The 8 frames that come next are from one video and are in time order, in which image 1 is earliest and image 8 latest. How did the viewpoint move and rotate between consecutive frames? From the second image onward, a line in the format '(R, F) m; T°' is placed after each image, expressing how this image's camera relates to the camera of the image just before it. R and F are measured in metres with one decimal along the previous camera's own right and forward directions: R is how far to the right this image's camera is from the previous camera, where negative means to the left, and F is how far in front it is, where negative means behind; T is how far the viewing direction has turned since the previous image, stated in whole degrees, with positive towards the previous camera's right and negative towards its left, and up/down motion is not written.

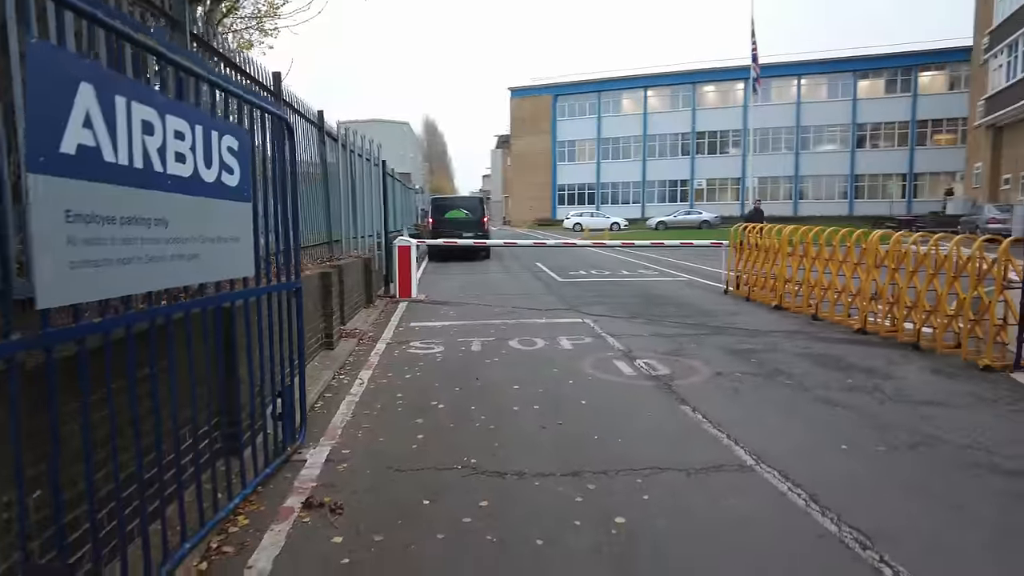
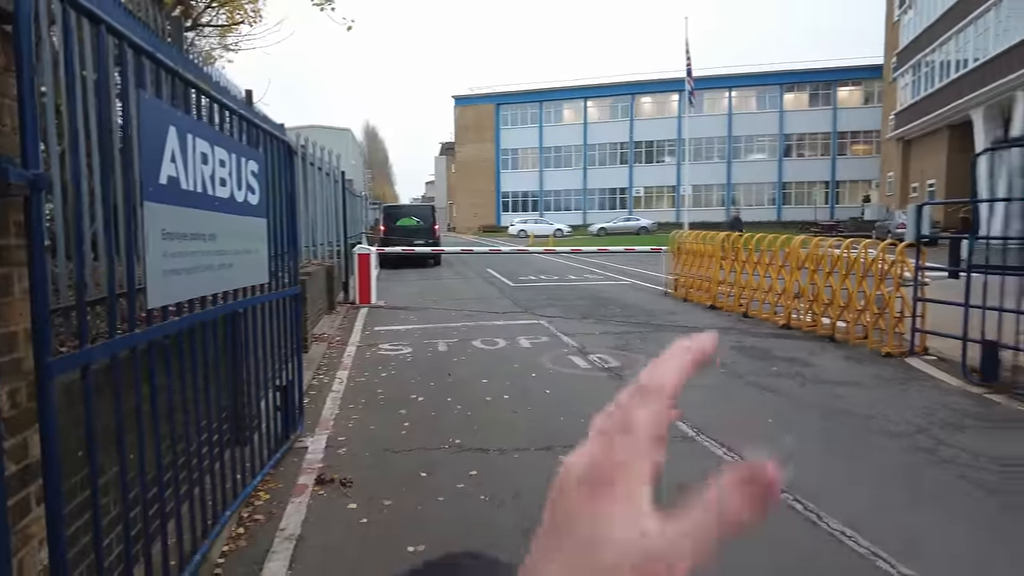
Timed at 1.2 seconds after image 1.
(-0.3, -0.7) m; +5°
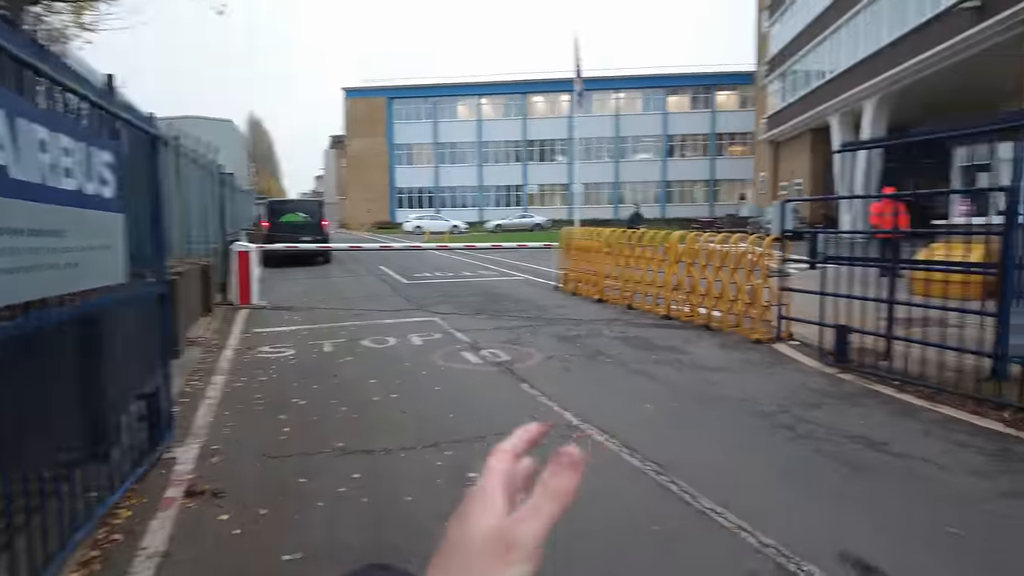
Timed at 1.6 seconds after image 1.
(+0.1, 0.0) m; +9°
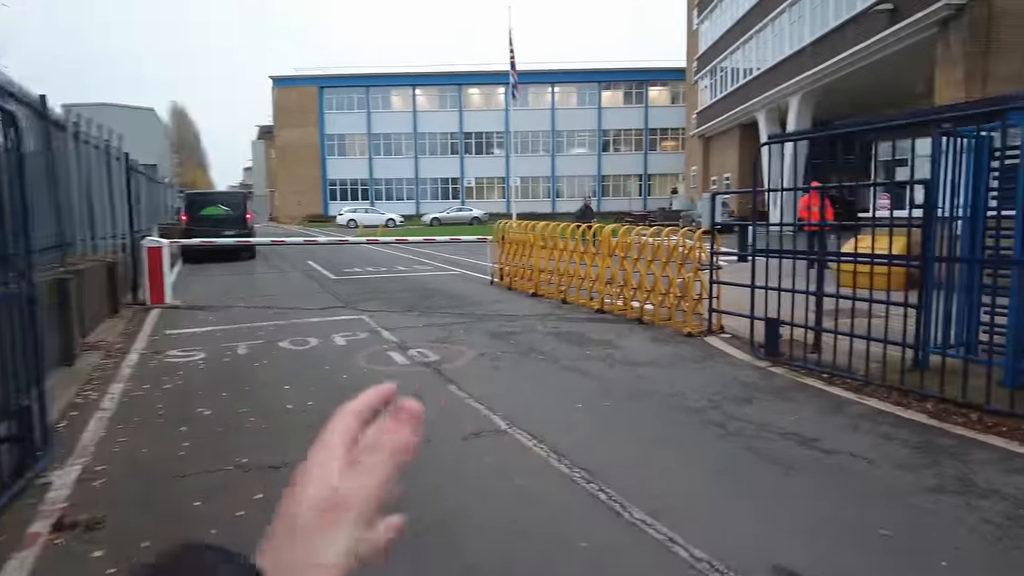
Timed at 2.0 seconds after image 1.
(+0.1, +0.3) m; +5°
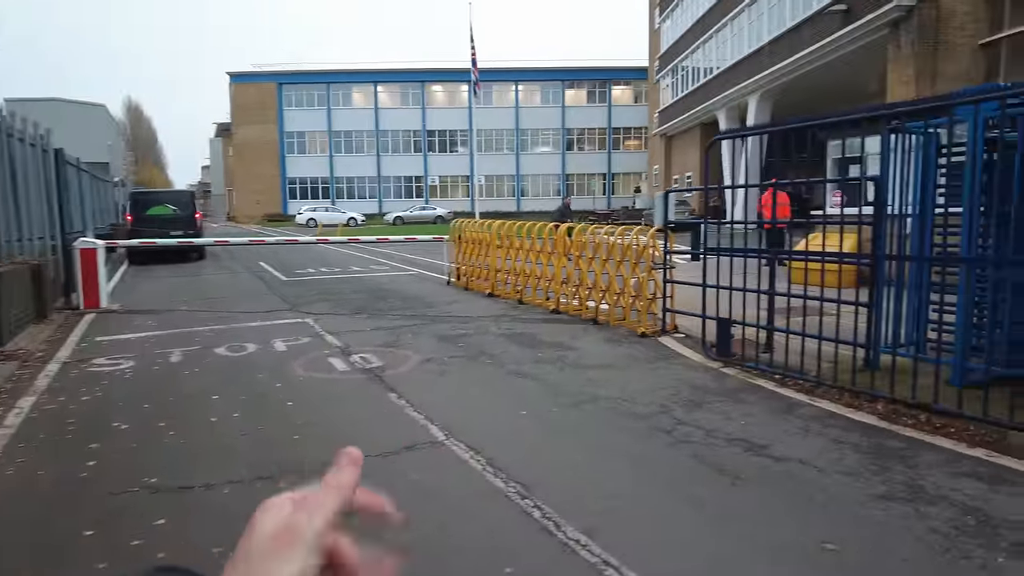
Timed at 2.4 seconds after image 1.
(+0.2, +0.3) m; +3°
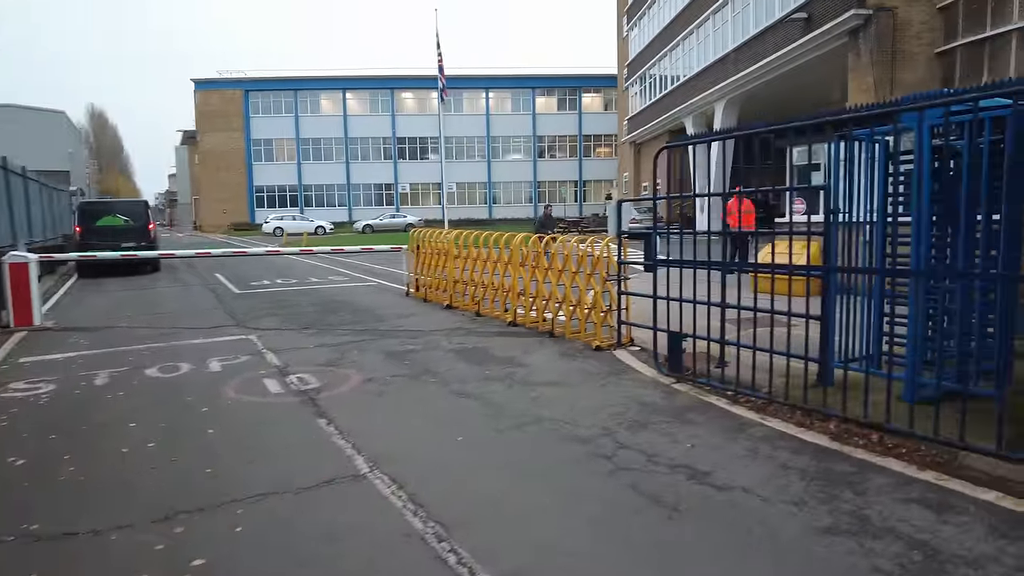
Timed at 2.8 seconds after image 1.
(+0.3, +0.3) m; +2°
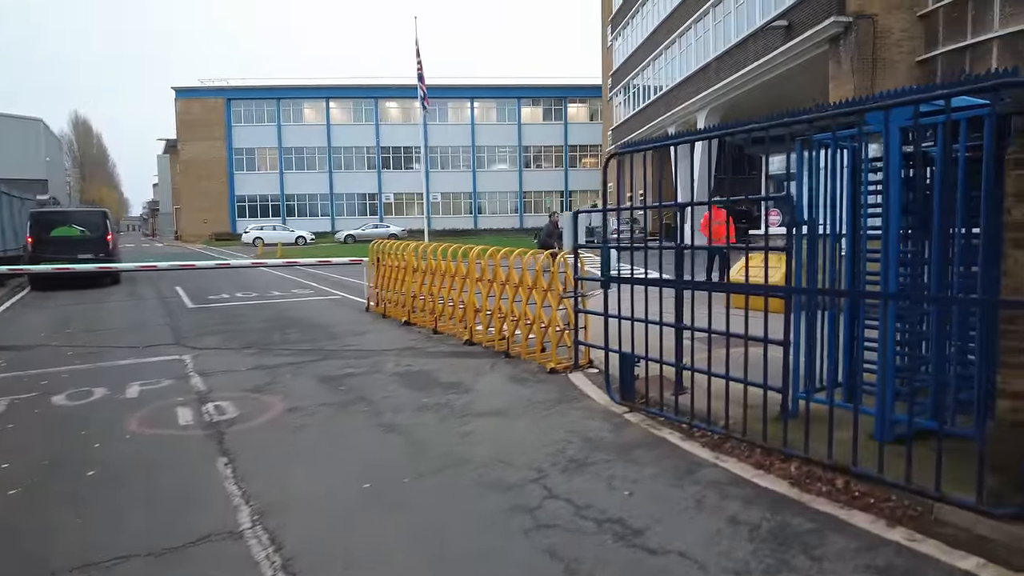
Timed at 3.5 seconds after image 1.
(+0.5, +0.6) m; +1°
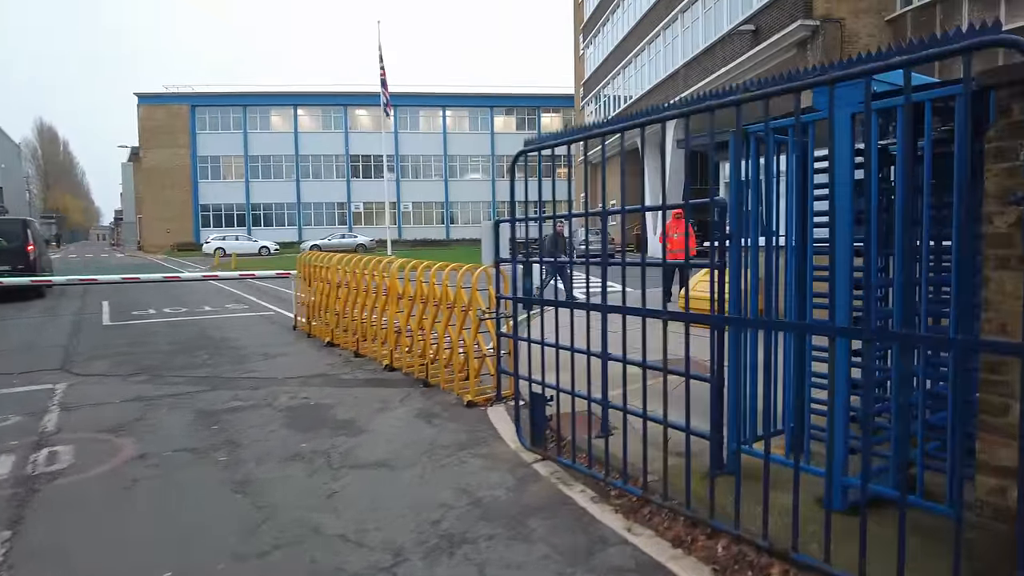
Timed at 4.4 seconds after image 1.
(+0.7, +1.0) m; +2°
